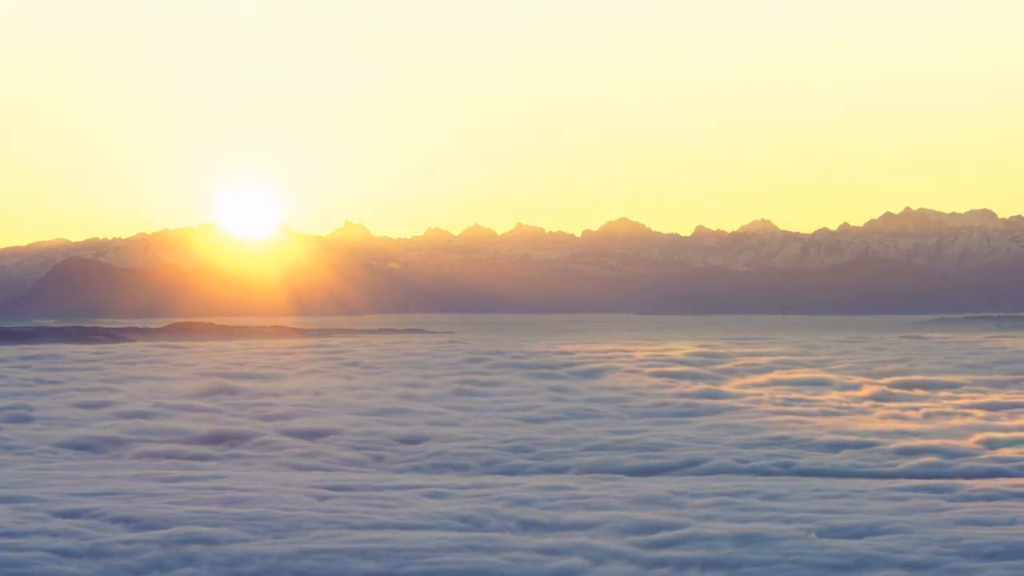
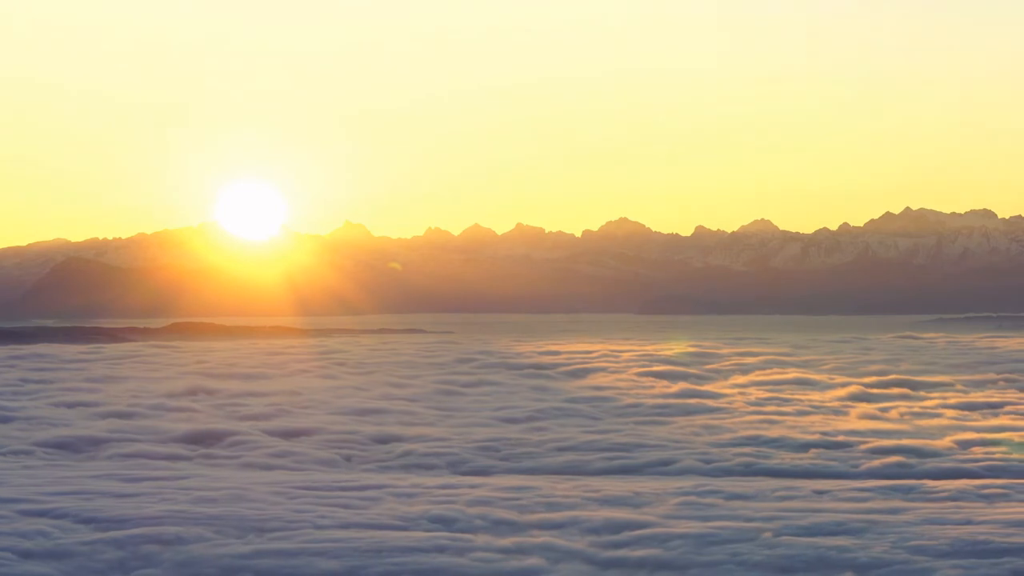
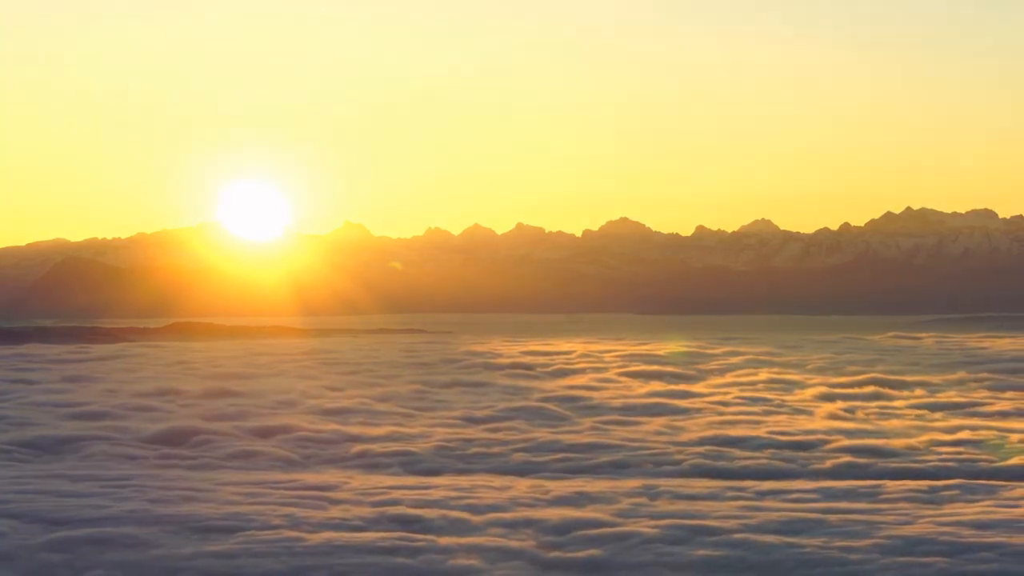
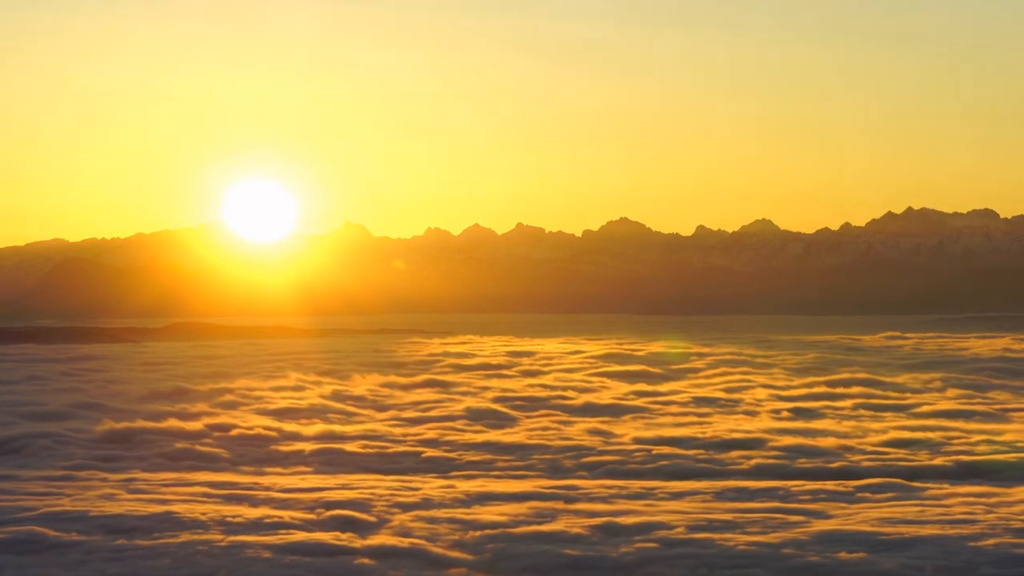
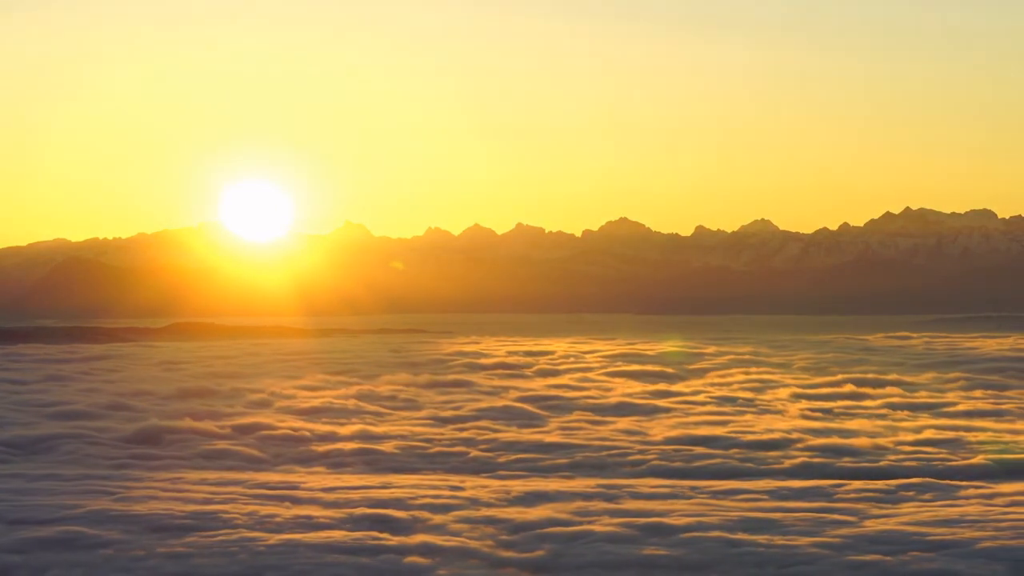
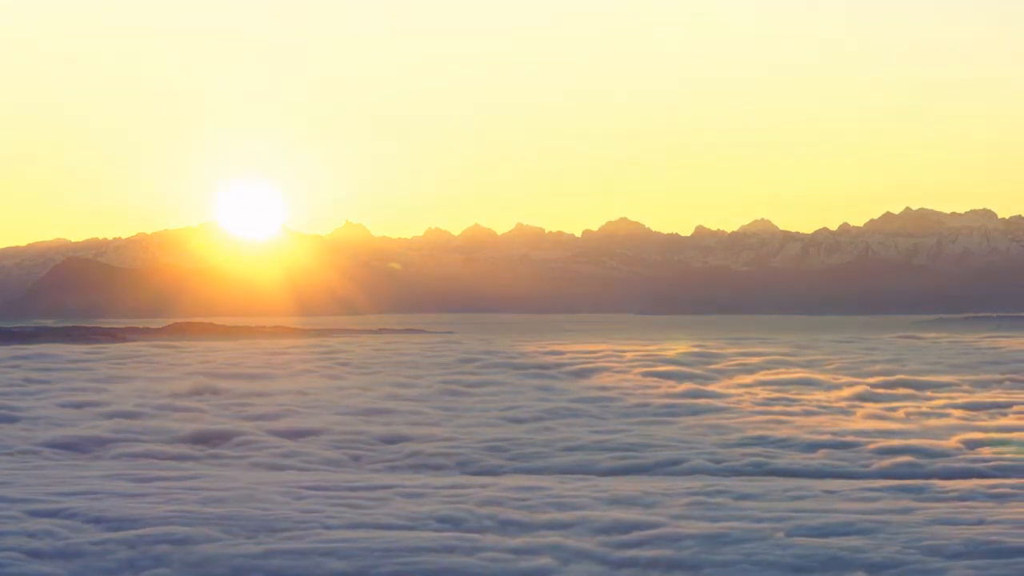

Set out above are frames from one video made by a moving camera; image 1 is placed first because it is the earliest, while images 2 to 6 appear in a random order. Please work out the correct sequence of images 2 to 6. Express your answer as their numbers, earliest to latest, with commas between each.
6, 2, 3, 5, 4
